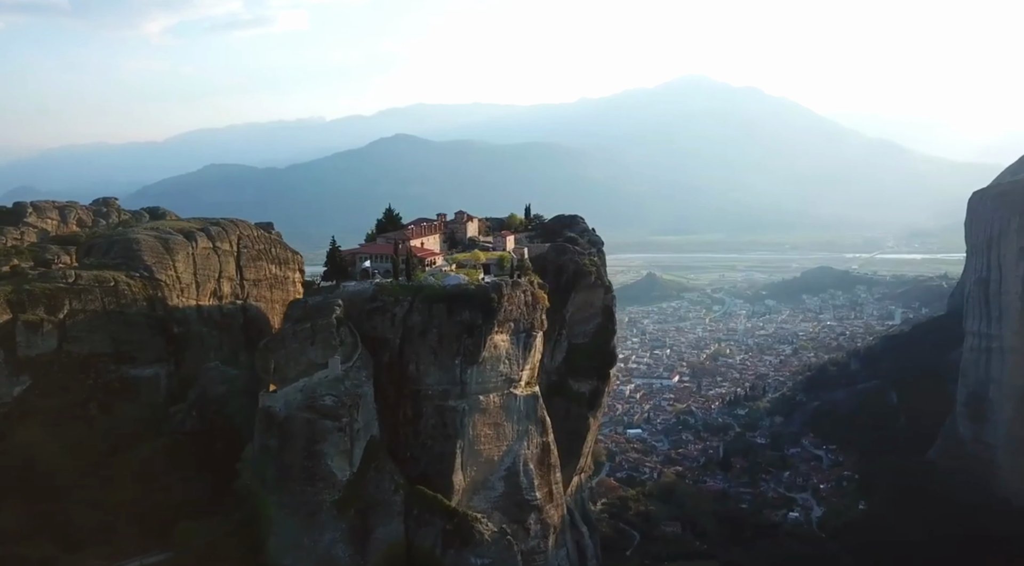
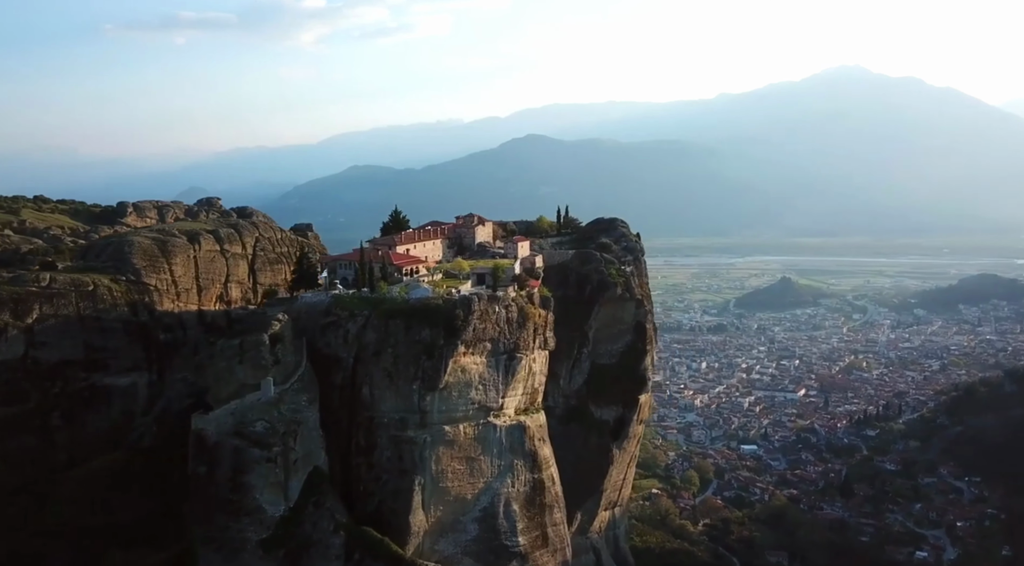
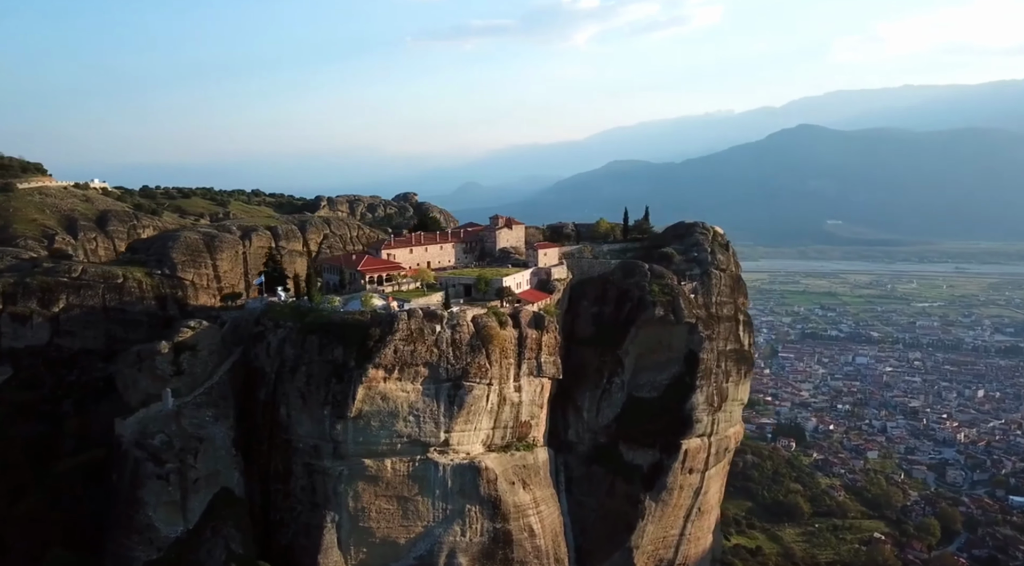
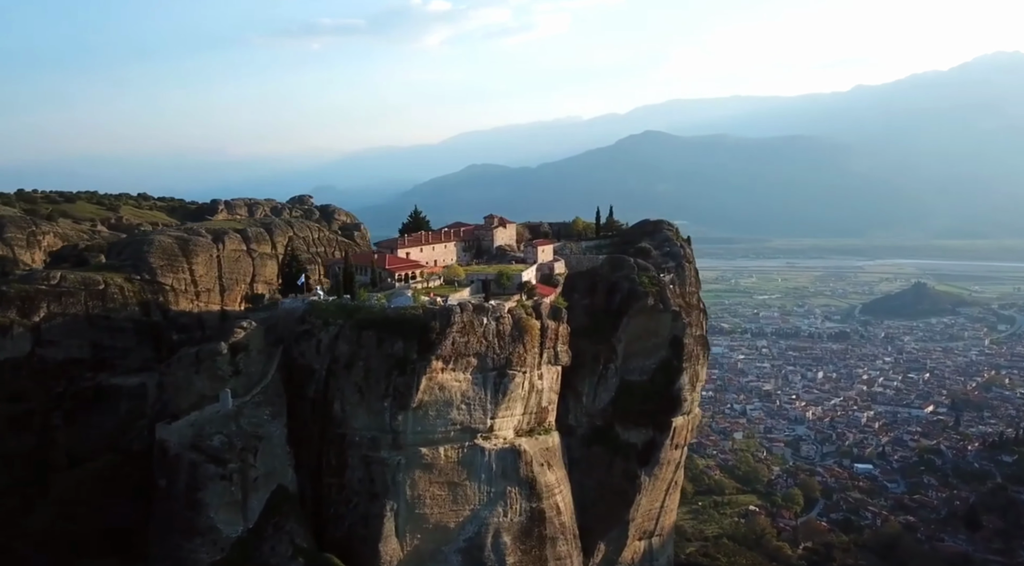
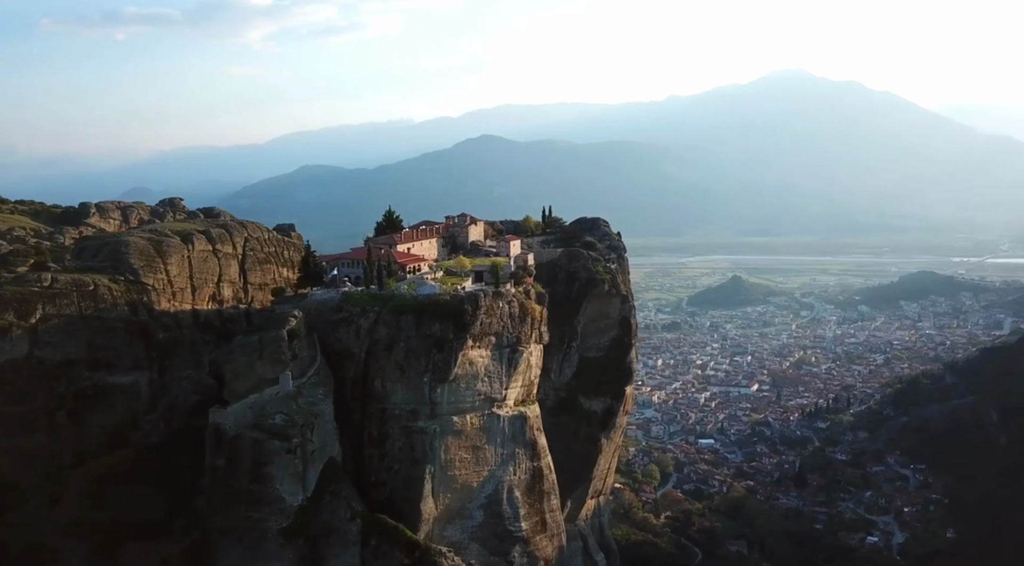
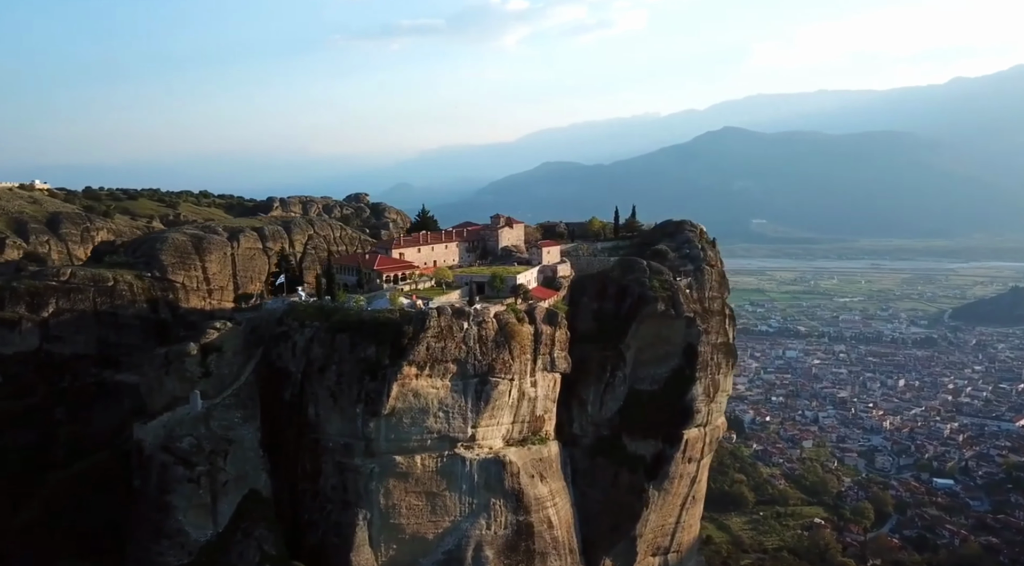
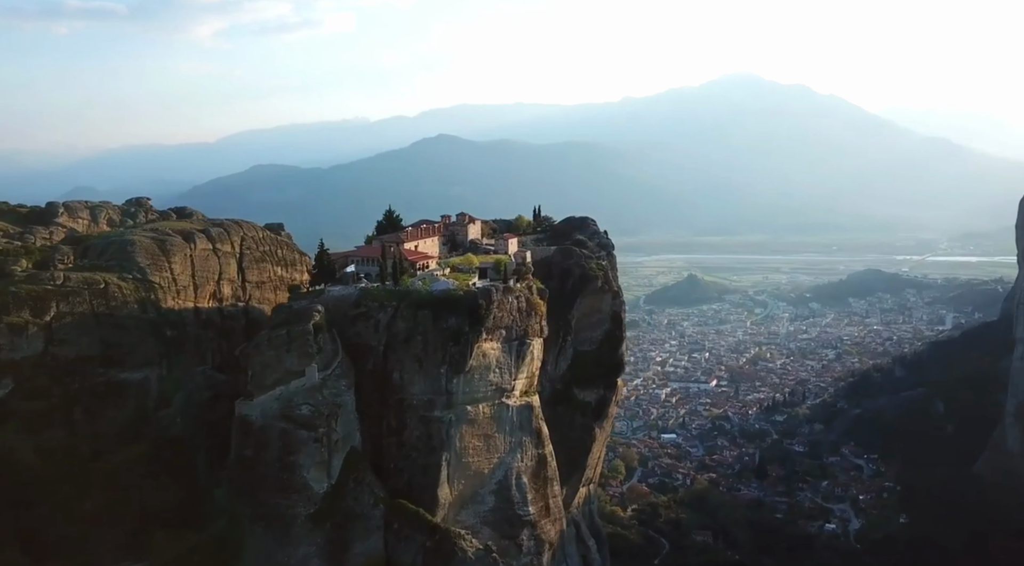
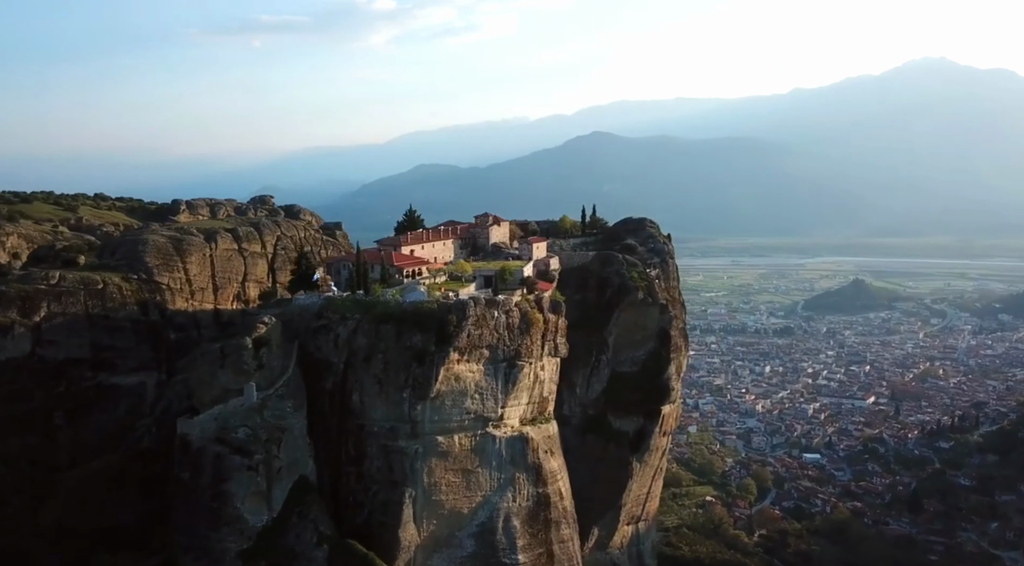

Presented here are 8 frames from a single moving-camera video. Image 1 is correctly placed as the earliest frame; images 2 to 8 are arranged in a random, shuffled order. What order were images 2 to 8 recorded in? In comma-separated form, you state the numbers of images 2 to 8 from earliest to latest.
7, 5, 2, 8, 4, 6, 3
